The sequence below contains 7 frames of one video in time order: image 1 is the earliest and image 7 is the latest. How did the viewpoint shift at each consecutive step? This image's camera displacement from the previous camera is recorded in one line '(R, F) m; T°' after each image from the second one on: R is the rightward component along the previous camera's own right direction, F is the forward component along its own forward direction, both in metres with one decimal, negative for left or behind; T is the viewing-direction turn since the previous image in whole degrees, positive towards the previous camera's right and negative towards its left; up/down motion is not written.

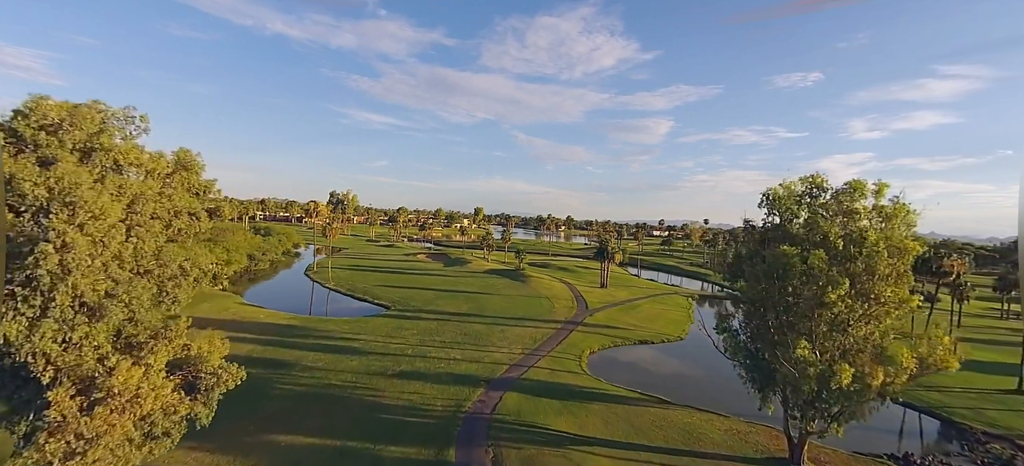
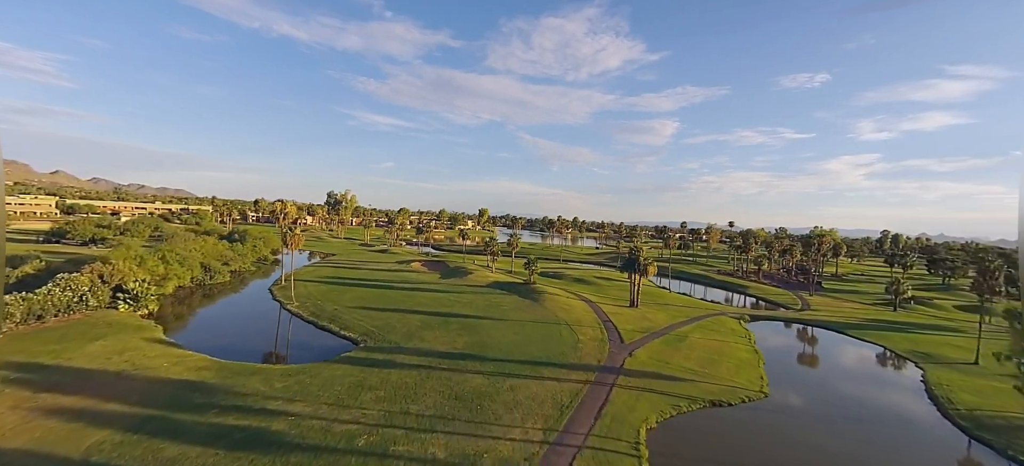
(-0.7, +14.6) m; -1°
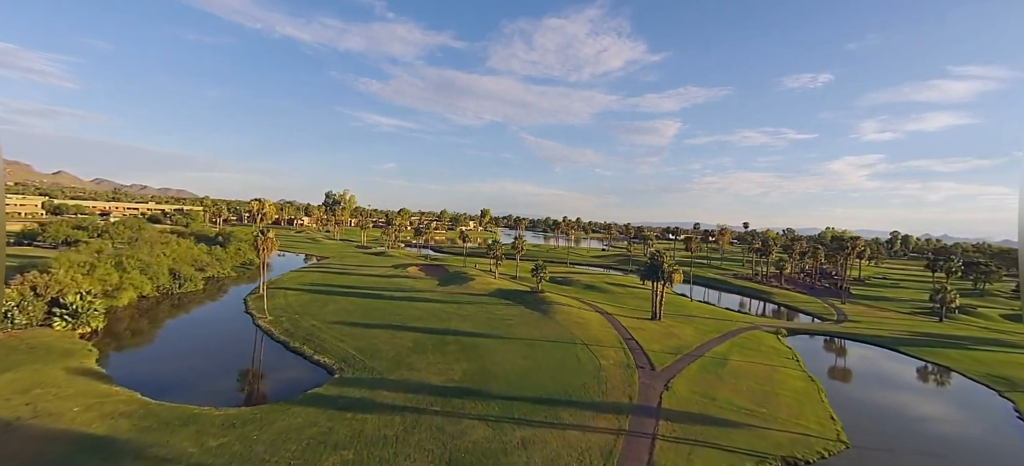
(-0.6, +7.5) m; 0°
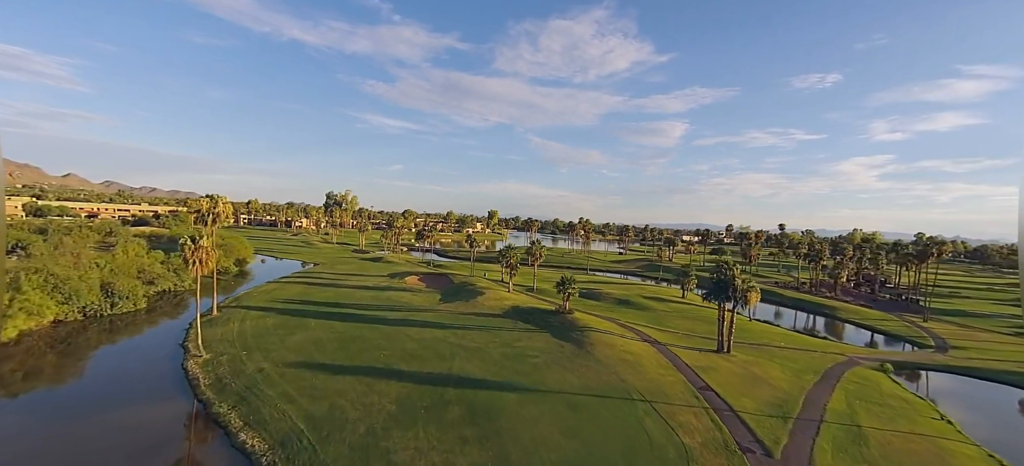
(-1.8, +13.4) m; -1°
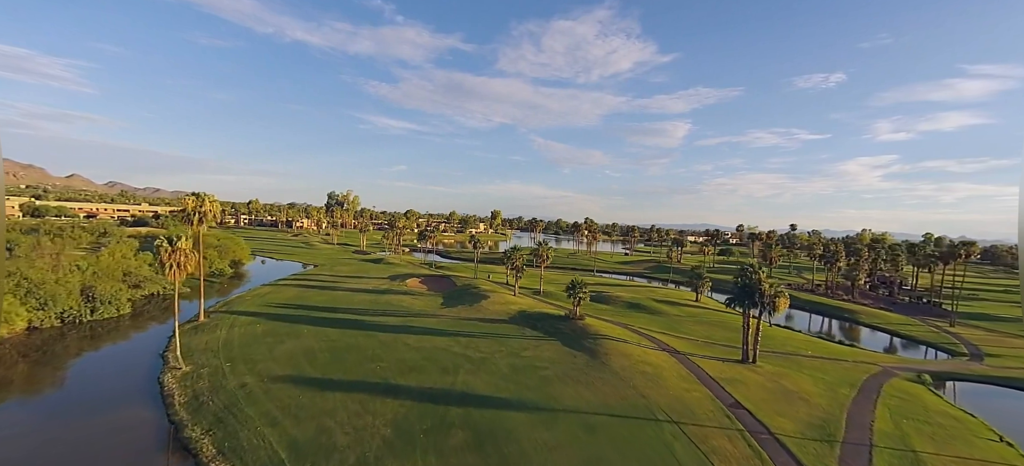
(-0.5, +3.2) m; 0°
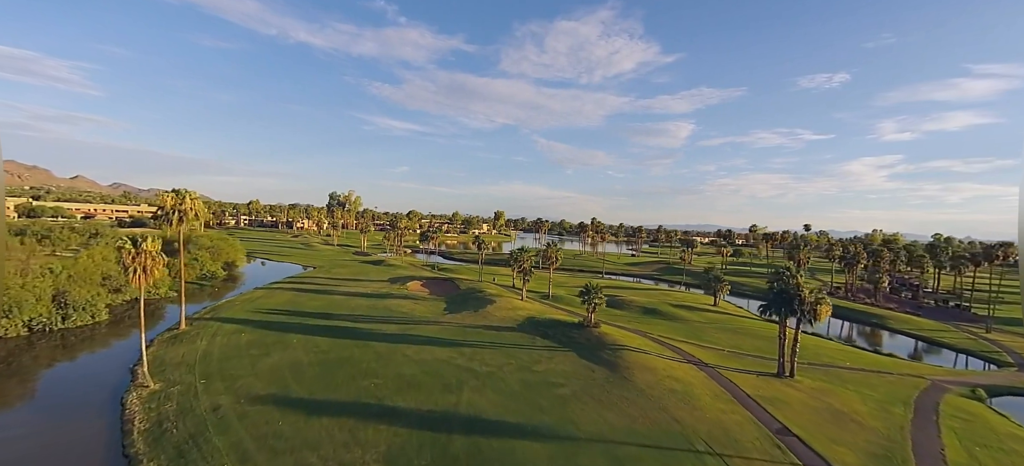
(-0.7, +3.9) m; 0°
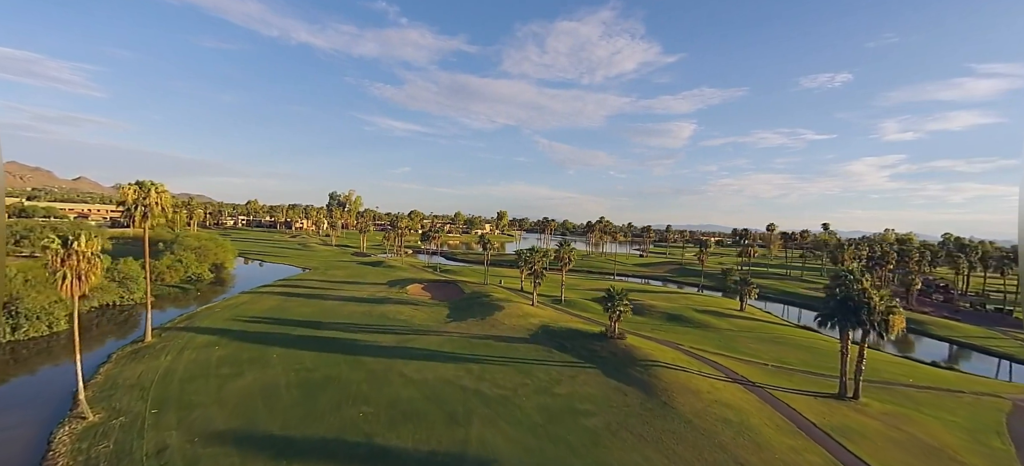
(-1.1, +5.3) m; 0°
